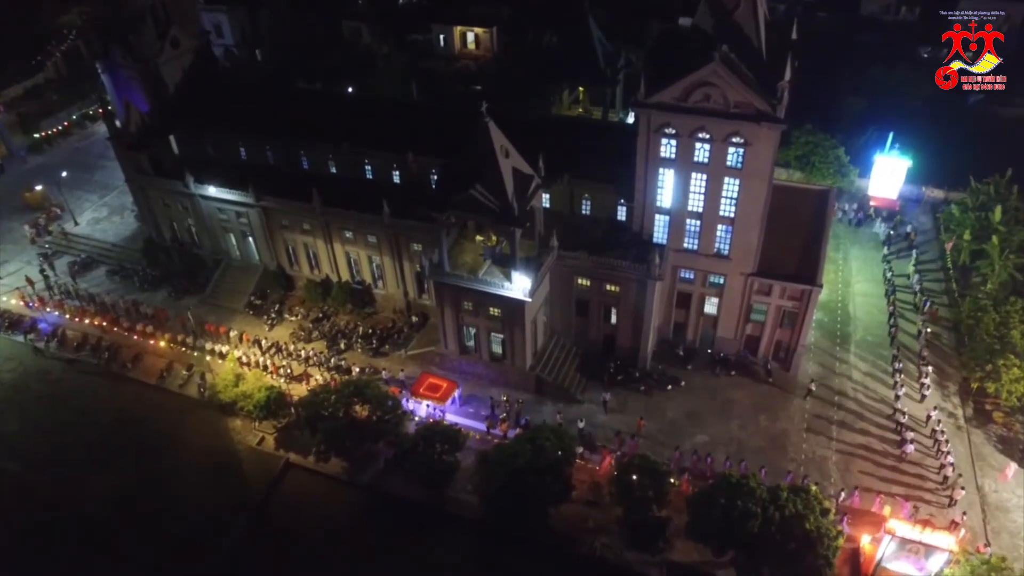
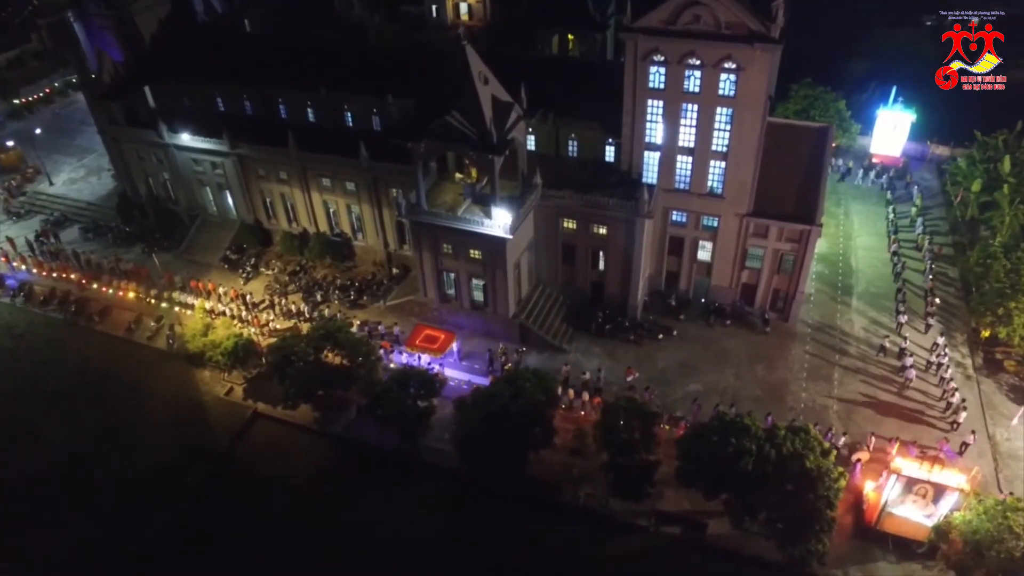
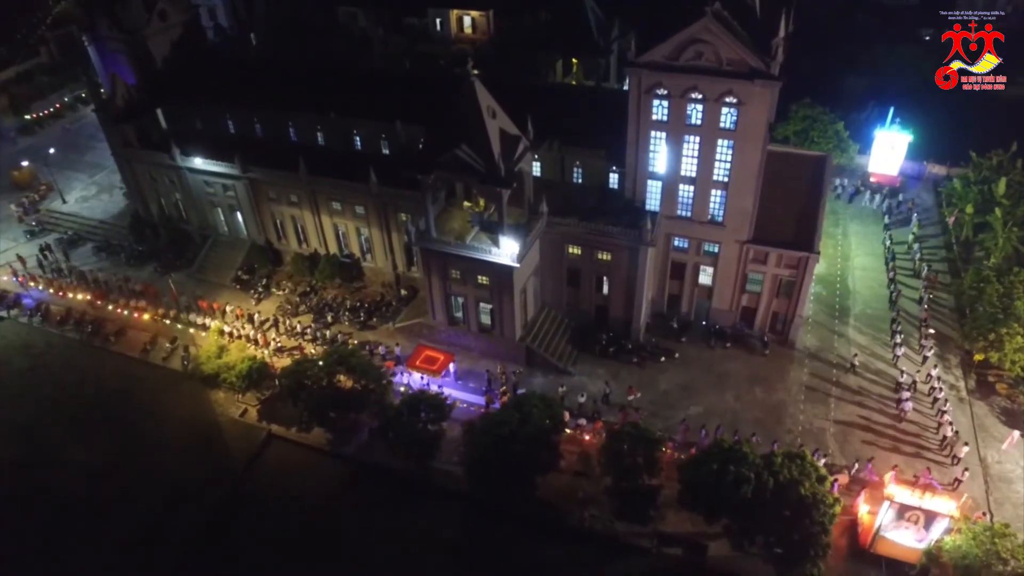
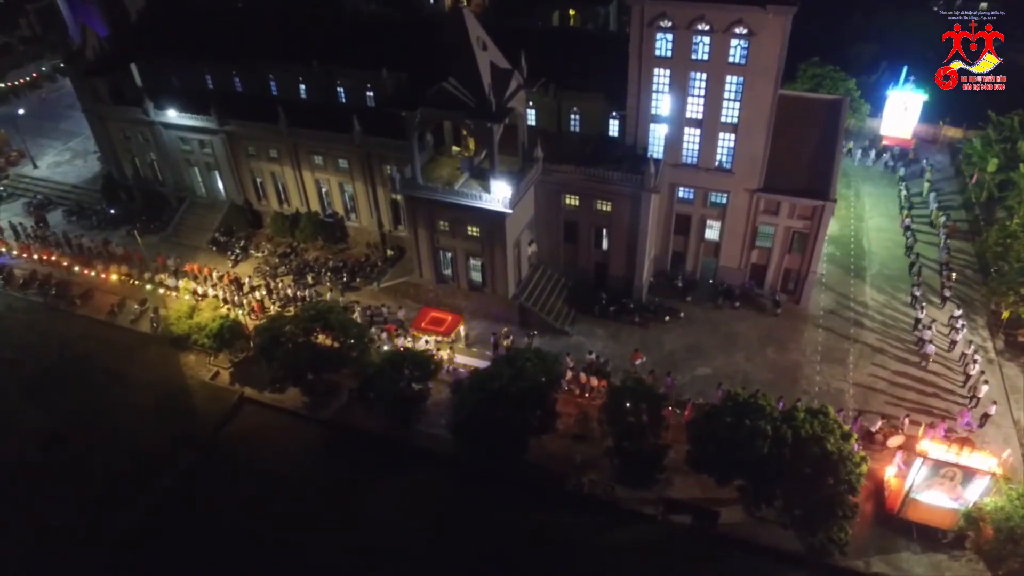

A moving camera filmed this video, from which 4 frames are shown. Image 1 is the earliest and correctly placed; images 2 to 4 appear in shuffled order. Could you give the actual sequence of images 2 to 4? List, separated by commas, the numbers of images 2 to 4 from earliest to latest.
3, 2, 4
